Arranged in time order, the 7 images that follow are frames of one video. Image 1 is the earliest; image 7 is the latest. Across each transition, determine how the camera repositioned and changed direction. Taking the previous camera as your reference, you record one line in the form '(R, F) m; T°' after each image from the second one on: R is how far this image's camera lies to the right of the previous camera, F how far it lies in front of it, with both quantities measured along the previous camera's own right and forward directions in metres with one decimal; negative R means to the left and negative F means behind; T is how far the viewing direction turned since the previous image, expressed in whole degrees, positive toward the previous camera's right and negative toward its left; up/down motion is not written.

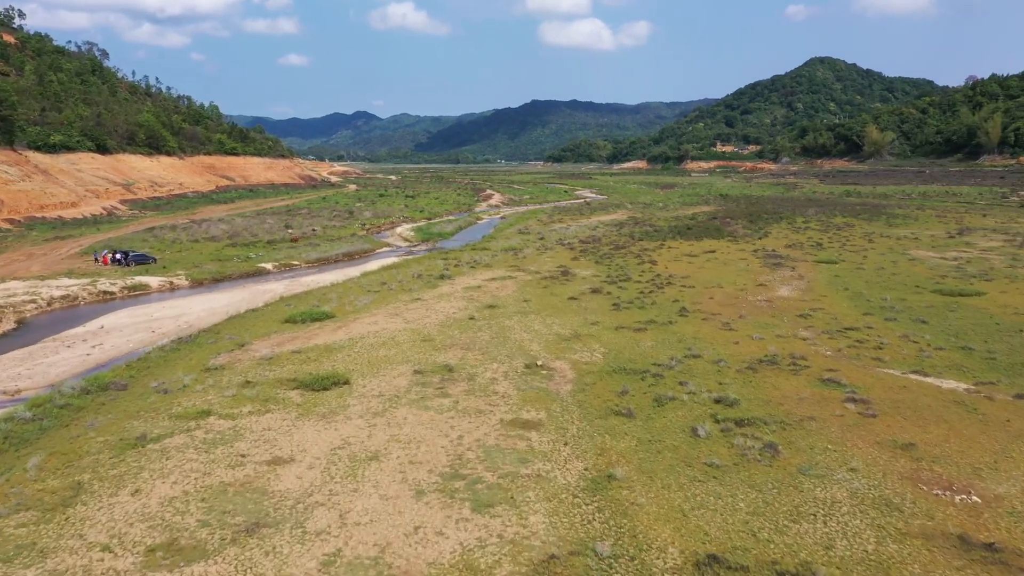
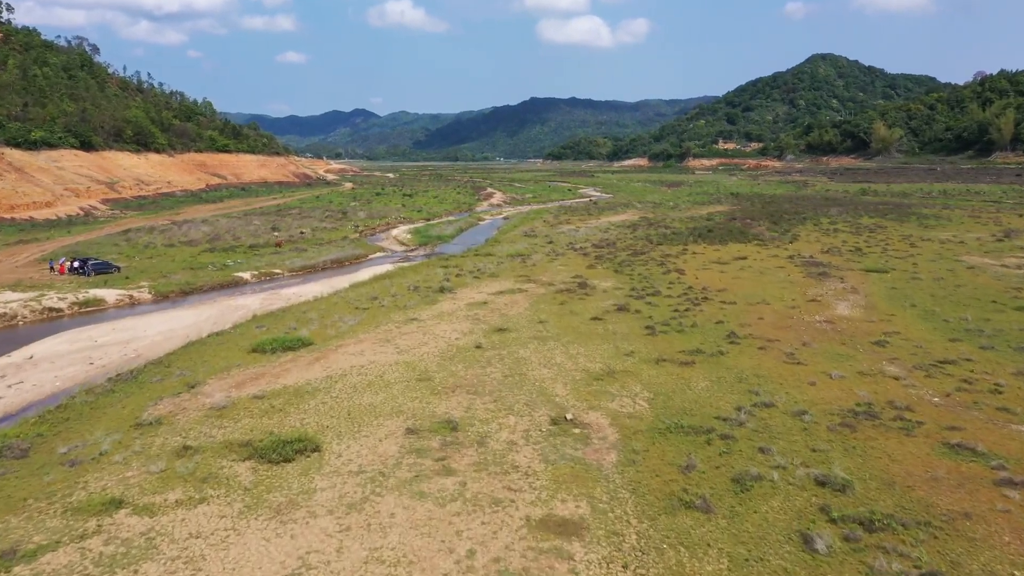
(-0.4, +4.0) m; 0°
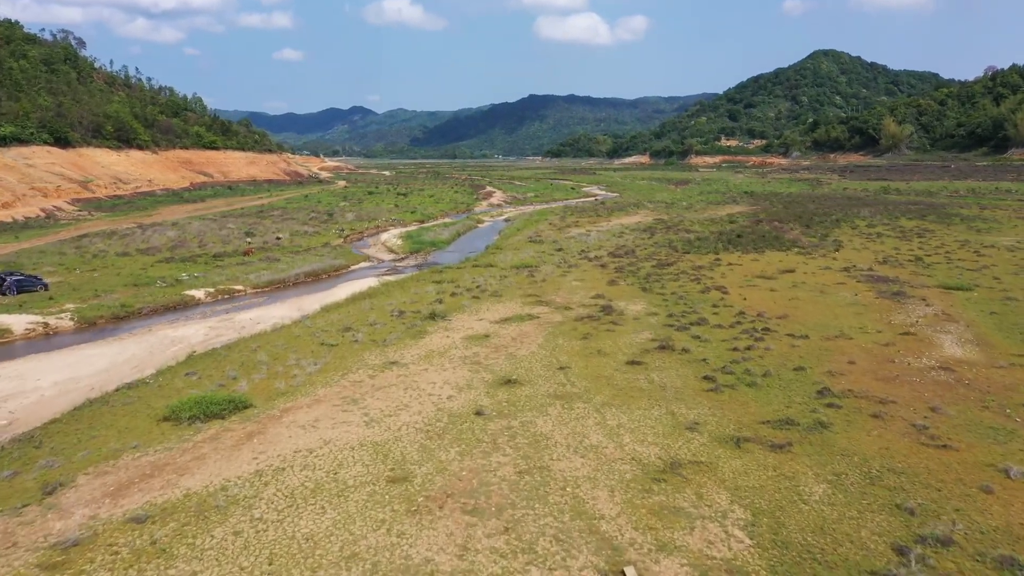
(-0.3, +5.4) m; 0°
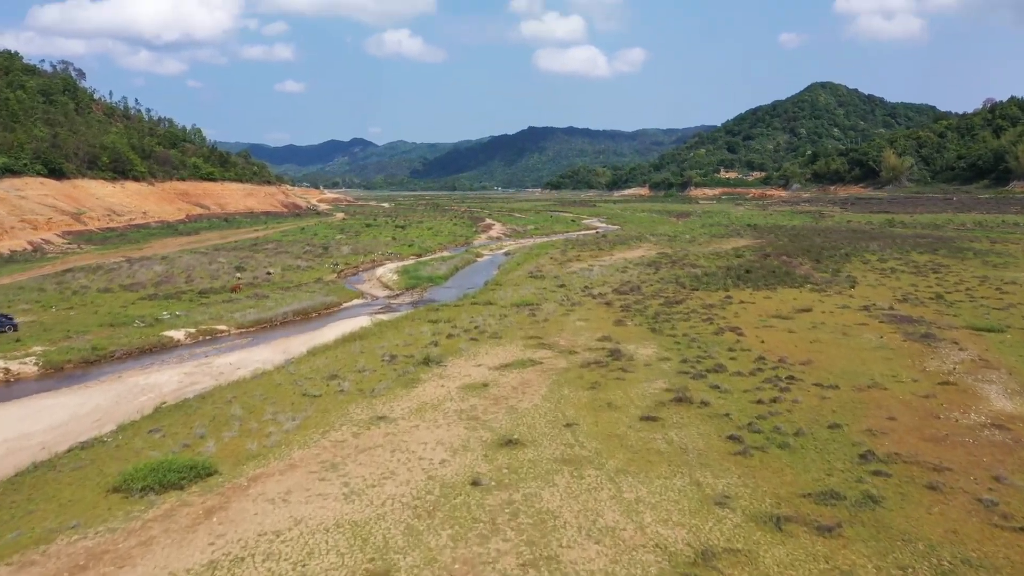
(0.0, +1.7) m; 0°
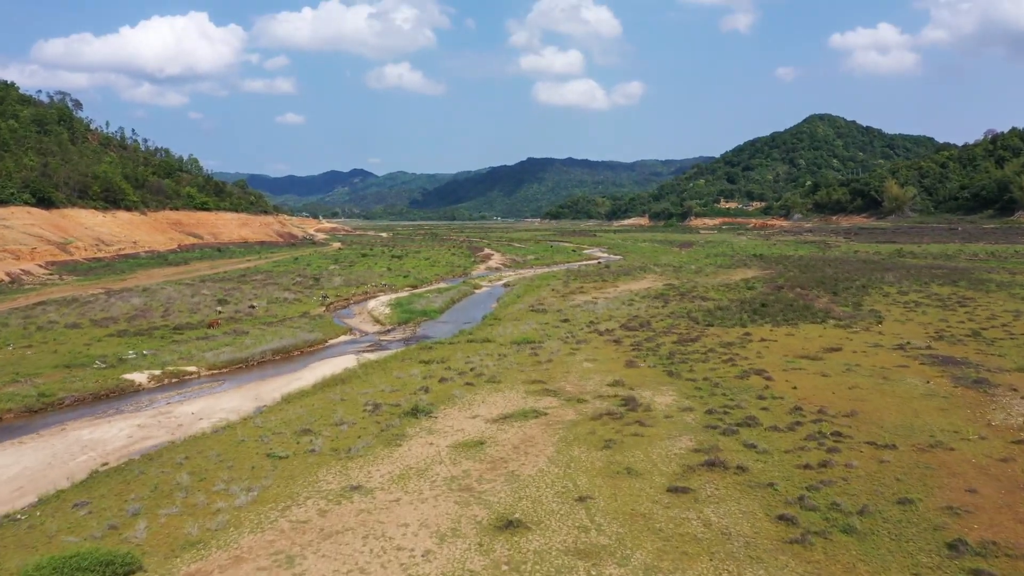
(0.0, +2.5) m; 0°
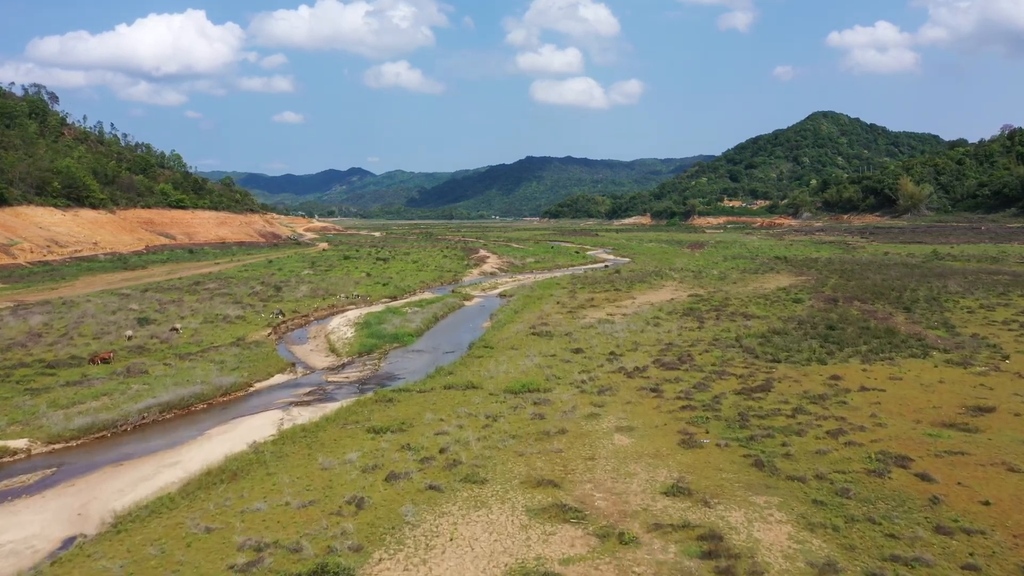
(+0.1, +8.4) m; 0°
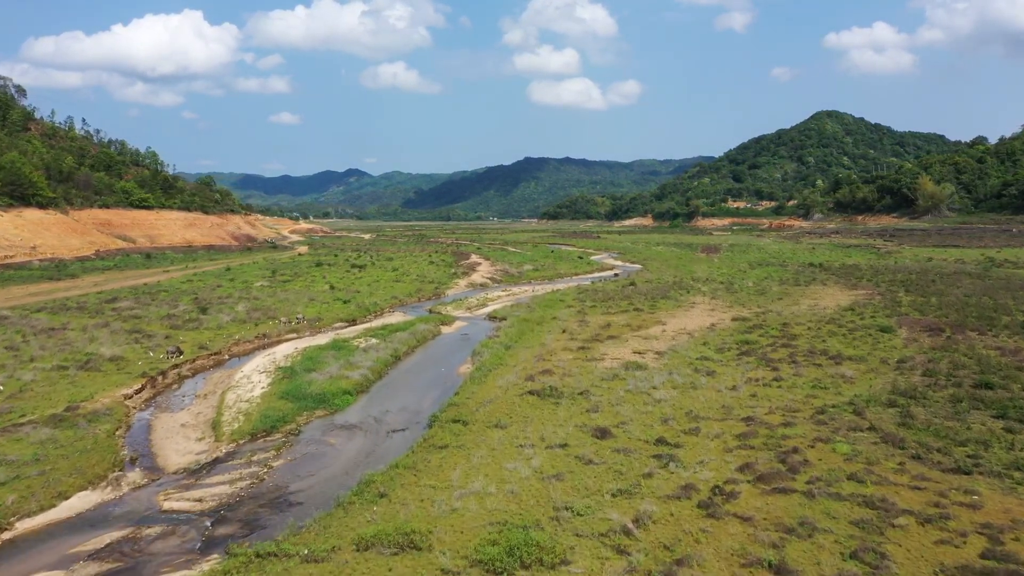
(+0.3, +10.2) m; 0°
